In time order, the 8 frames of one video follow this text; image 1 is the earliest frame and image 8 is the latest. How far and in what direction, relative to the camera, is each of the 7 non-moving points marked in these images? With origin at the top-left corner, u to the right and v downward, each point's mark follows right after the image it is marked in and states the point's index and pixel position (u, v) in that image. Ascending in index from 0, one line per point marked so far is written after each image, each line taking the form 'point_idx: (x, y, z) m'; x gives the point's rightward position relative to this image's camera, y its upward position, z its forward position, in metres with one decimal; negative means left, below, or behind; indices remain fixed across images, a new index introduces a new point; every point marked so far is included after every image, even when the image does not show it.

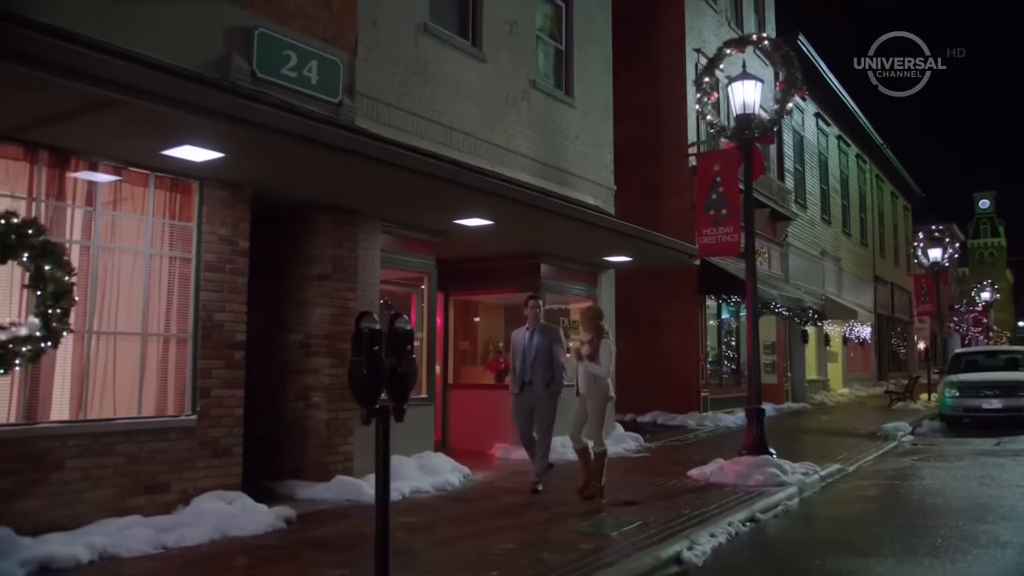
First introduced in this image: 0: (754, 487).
0: (+2.7, -2.2, +9.7) m
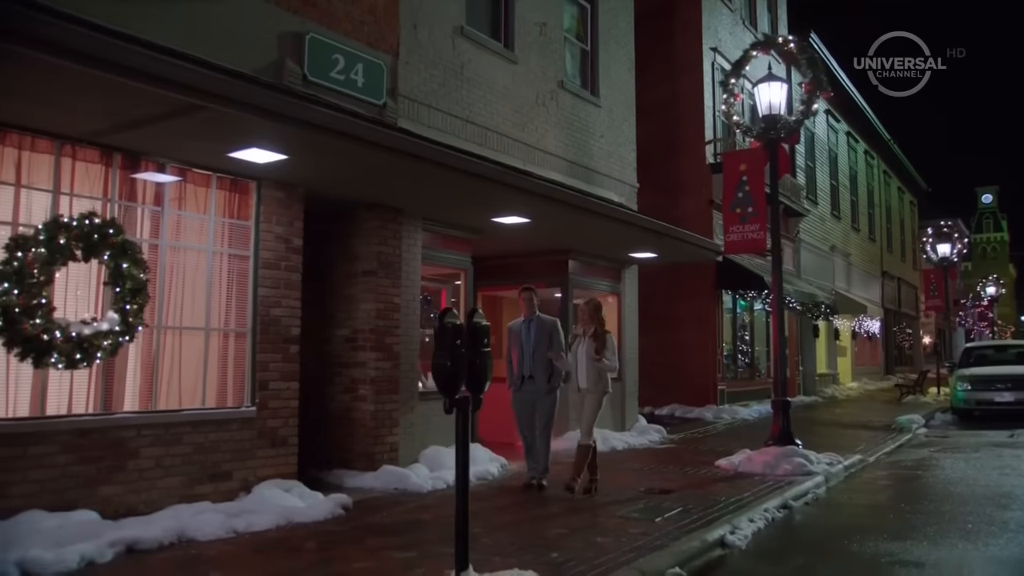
0: (+3.1, -2.1, +10.0) m
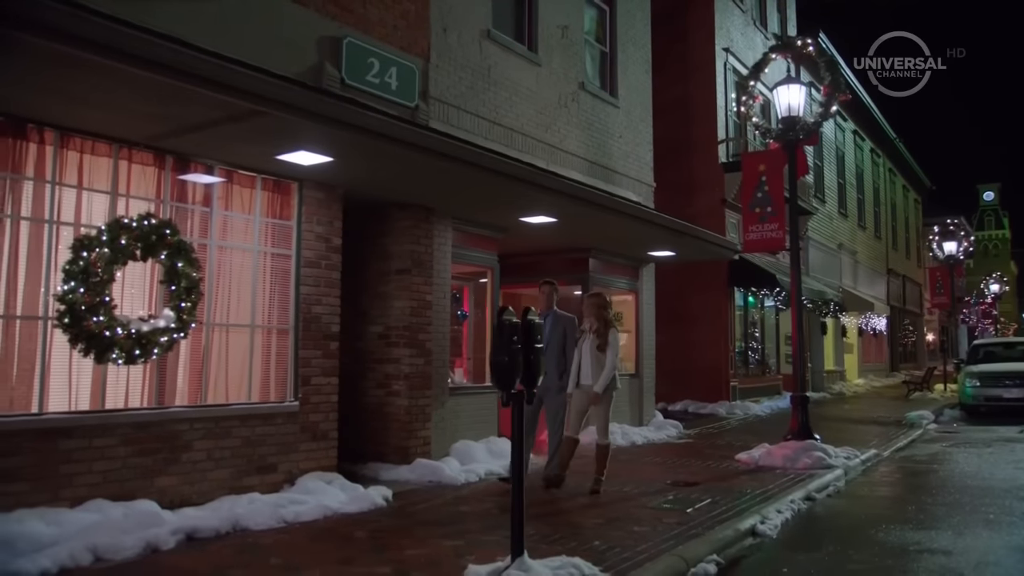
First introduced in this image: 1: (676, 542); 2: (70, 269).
0: (+3.4, -2.1, +10.3) m
1: (+1.2, -1.9, +6.5) m
2: (-3.1, +0.1, +6.1) m
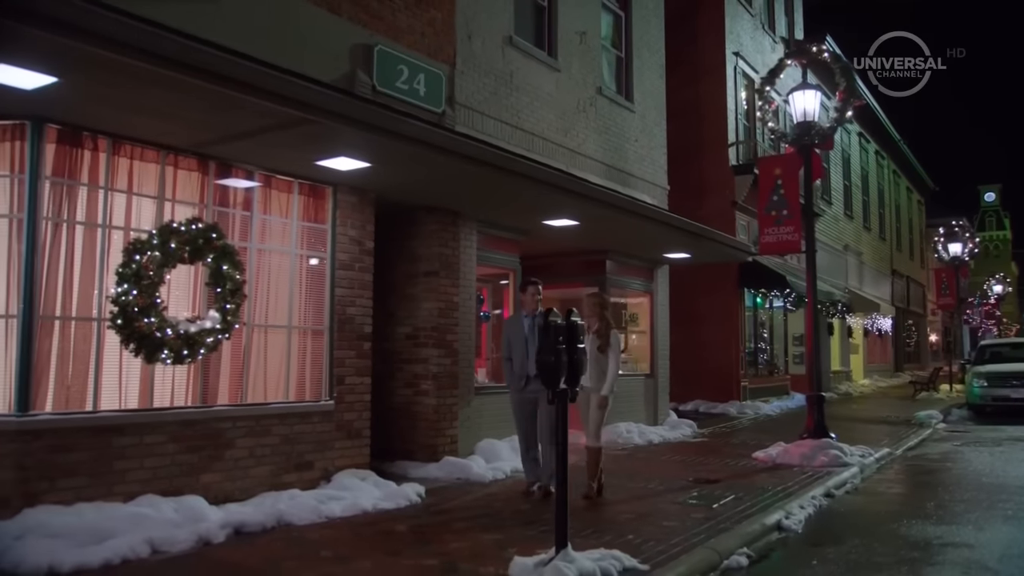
0: (+3.7, -2.1, +10.5) m
1: (+1.5, -1.9, +6.7) m
2: (-2.8, +0.1, +6.3) m
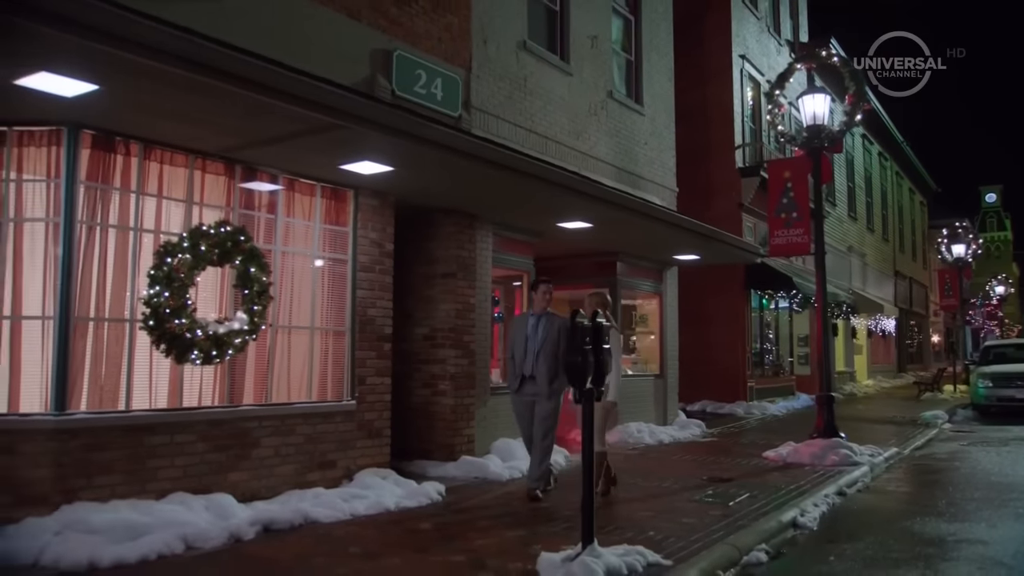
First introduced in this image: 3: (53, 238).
0: (+3.9, -2.2, +10.6) m
1: (+1.7, -1.9, +6.9) m
2: (-2.6, +0.1, +6.4) m
3: (-3.2, +0.3, +6.2) m
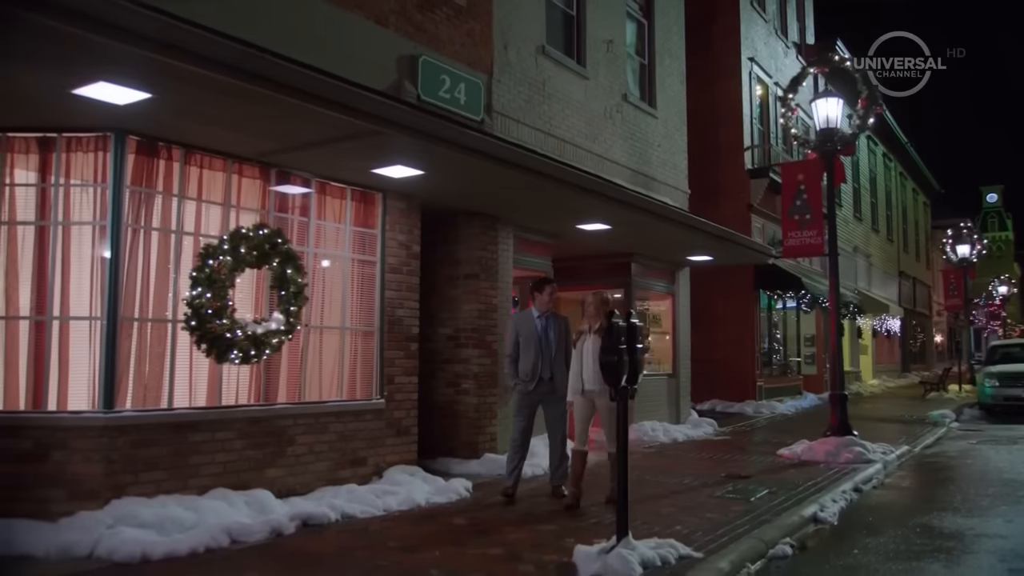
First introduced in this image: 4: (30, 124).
0: (+4.1, -2.2, +10.8) m
1: (+1.9, -1.9, +7.0) m
2: (-2.4, +0.1, +6.6) m
3: (-3.0, +0.3, +6.4) m
4: (-3.5, +1.2, +6.3) m
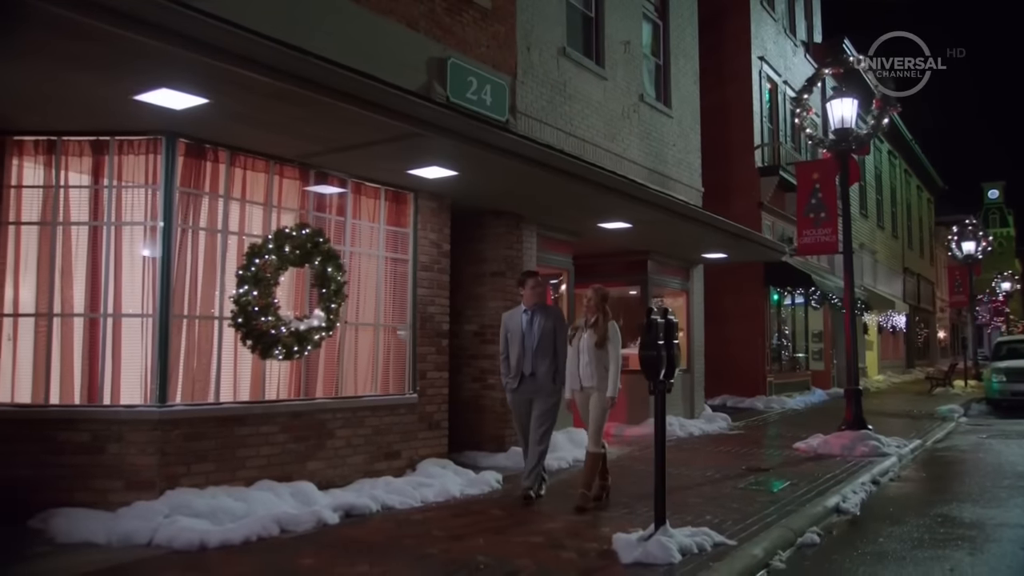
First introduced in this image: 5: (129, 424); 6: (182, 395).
0: (+4.4, -2.1, +11.0) m
1: (+2.2, -1.9, +7.3) m
2: (-2.1, +0.1, +6.8) m
3: (-2.7, +0.4, +6.6) m
4: (-3.2, +1.2, +6.5) m
5: (-2.8, -1.0, +6.3) m
6: (-2.5, -0.8, +6.6) m
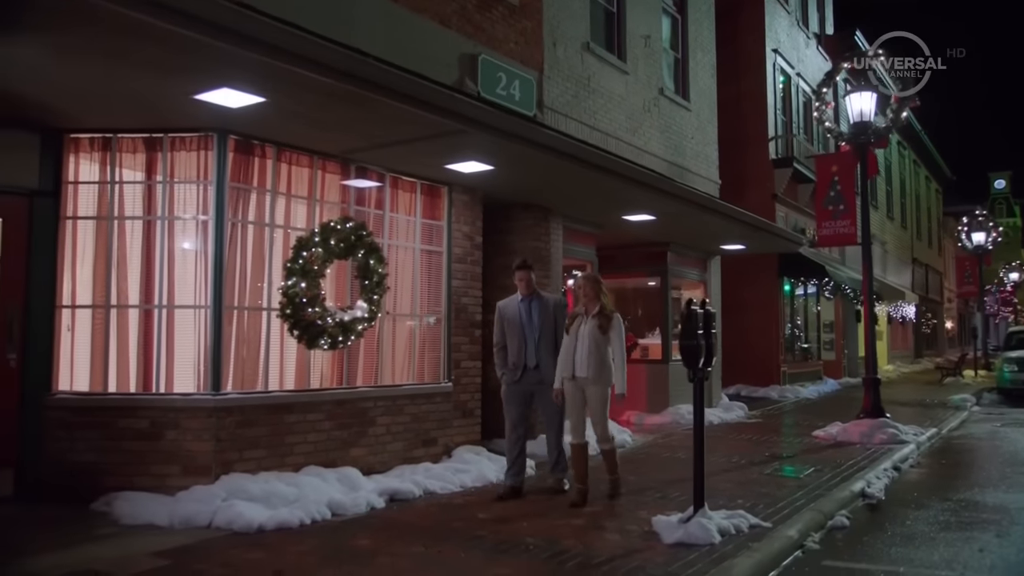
0: (+4.7, -2.0, +11.2) m
1: (+2.5, -1.8, +7.5) m
2: (-1.8, +0.2, +7.1) m
3: (-2.4, +0.4, +6.8) m
4: (-2.9, +1.3, +6.7) m
5: (-2.4, -0.9, +6.5) m
6: (-2.2, -0.8, +6.9) m
